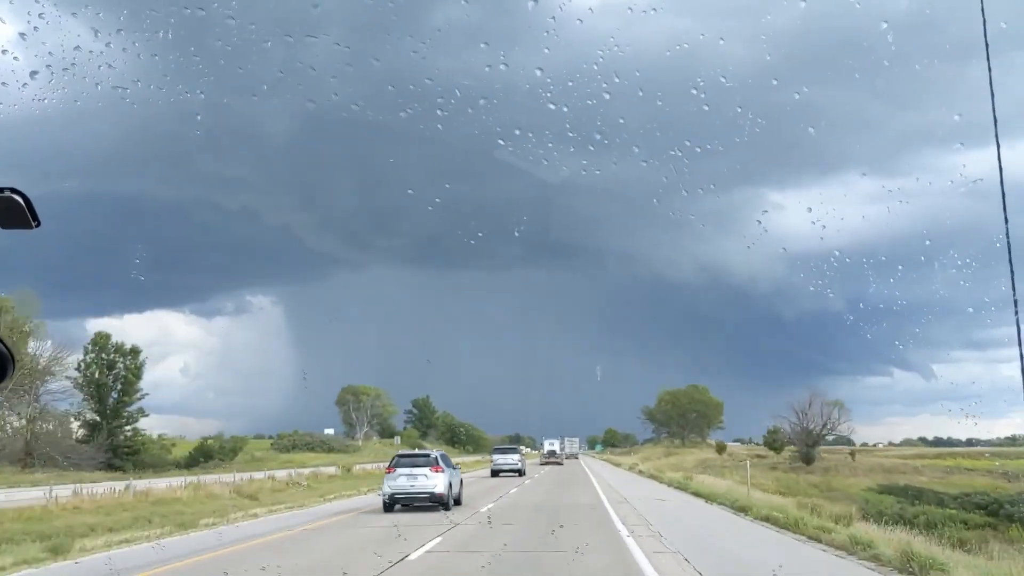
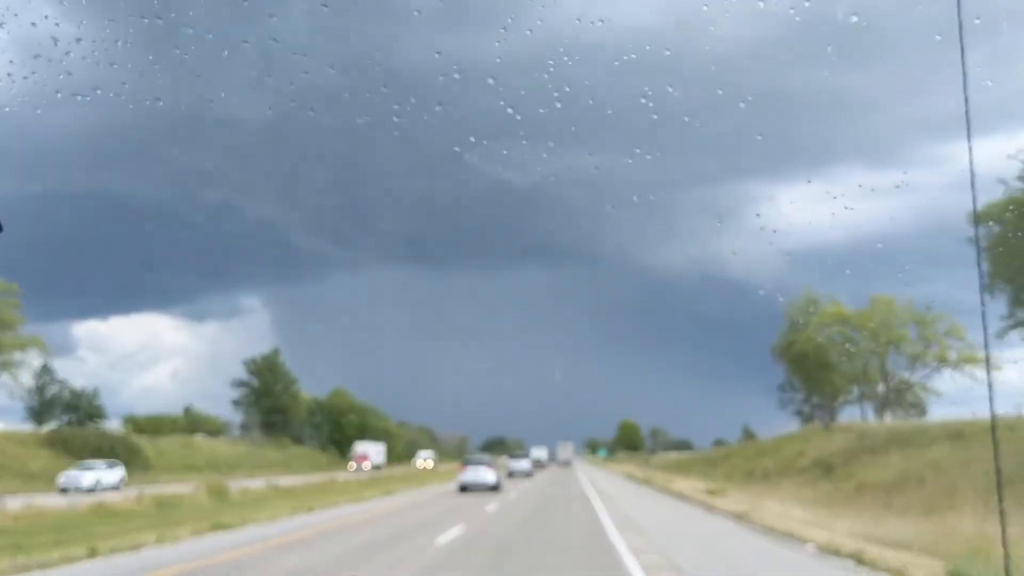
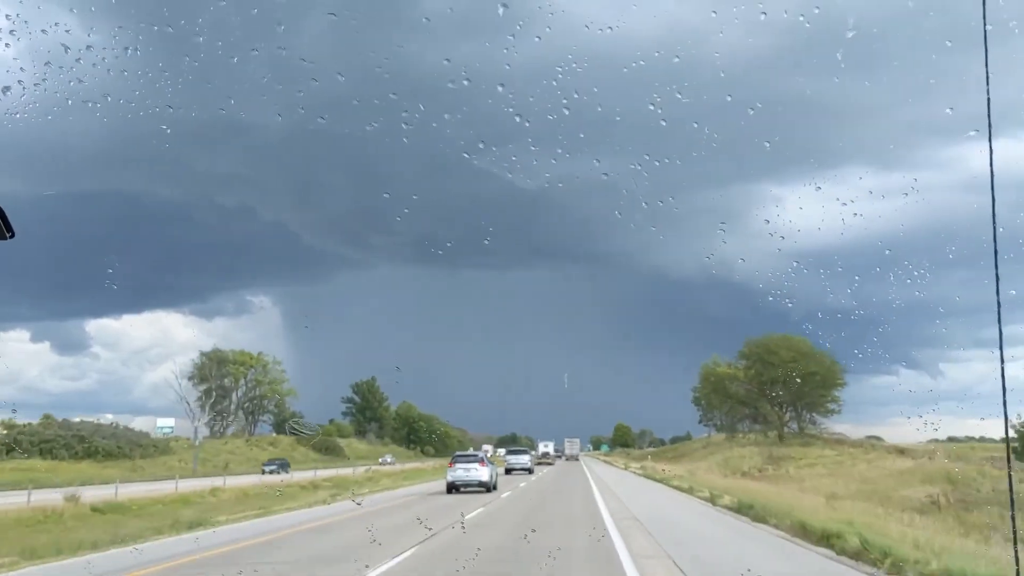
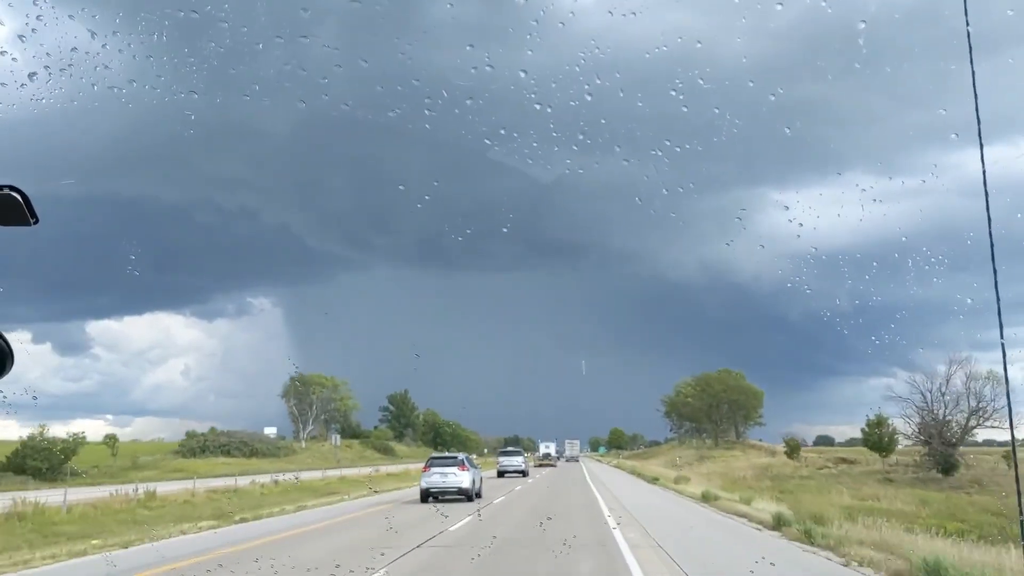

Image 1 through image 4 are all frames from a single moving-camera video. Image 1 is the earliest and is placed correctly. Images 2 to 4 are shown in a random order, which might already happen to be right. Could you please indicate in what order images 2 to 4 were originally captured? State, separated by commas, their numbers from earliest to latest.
4, 3, 2
